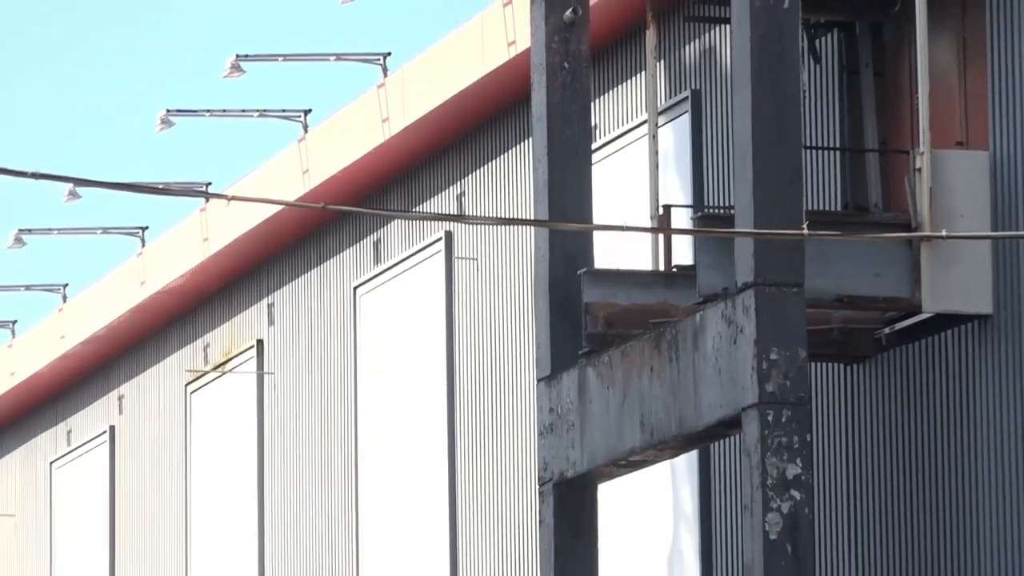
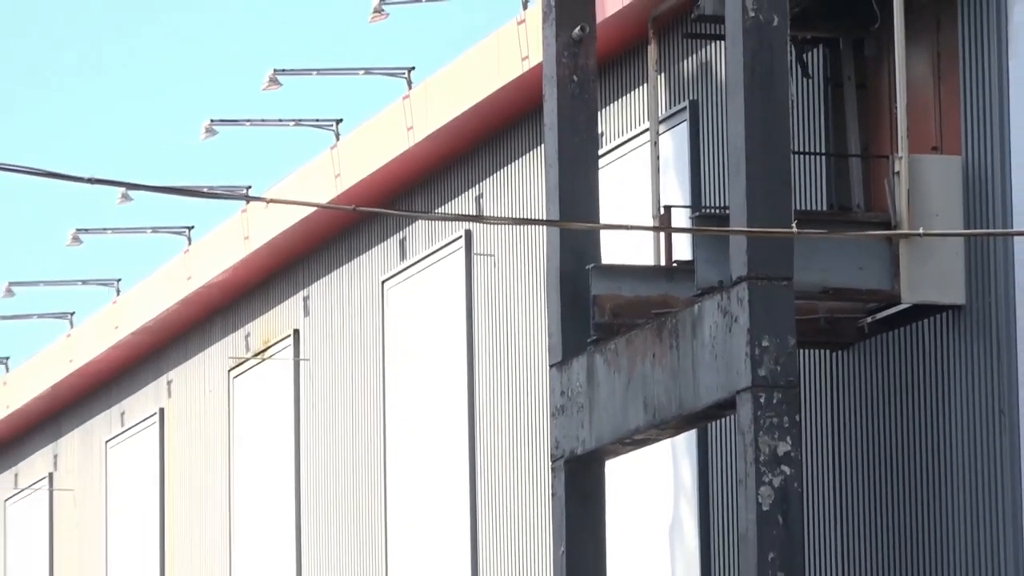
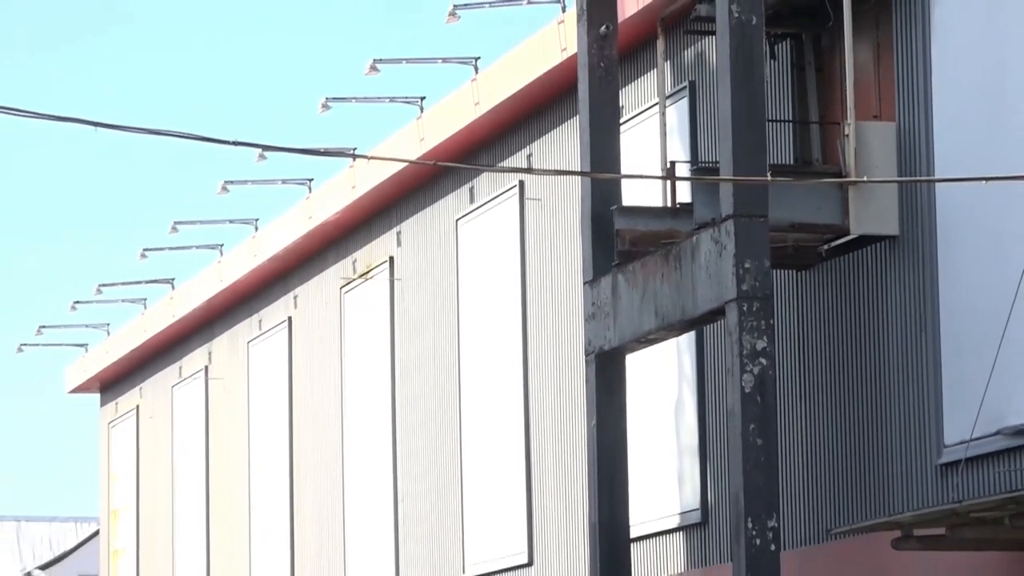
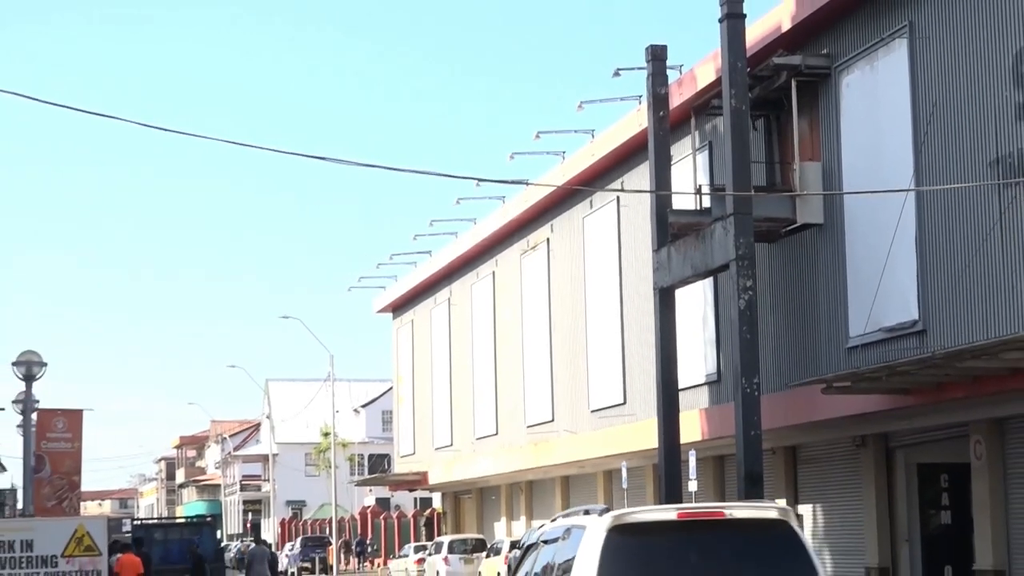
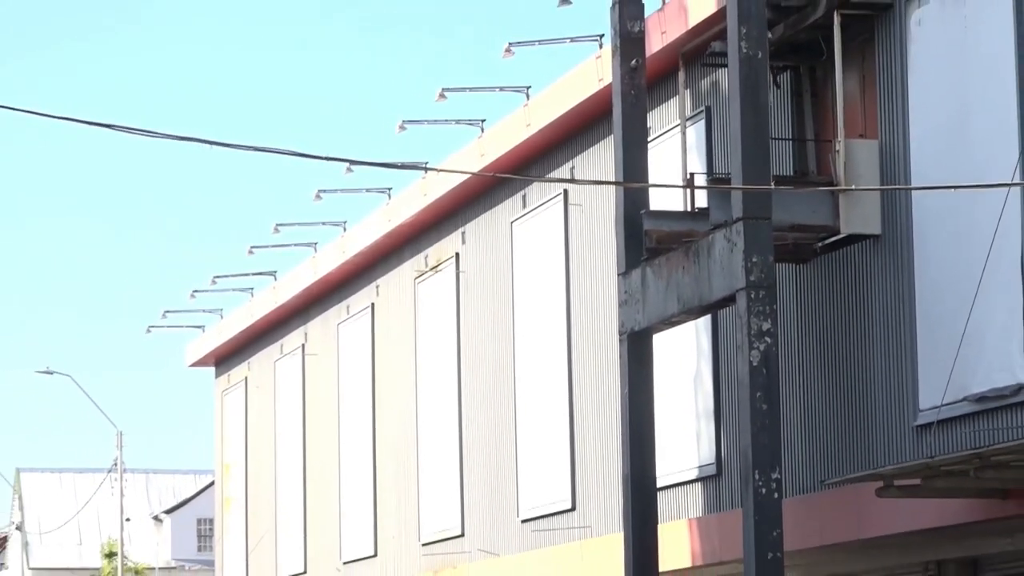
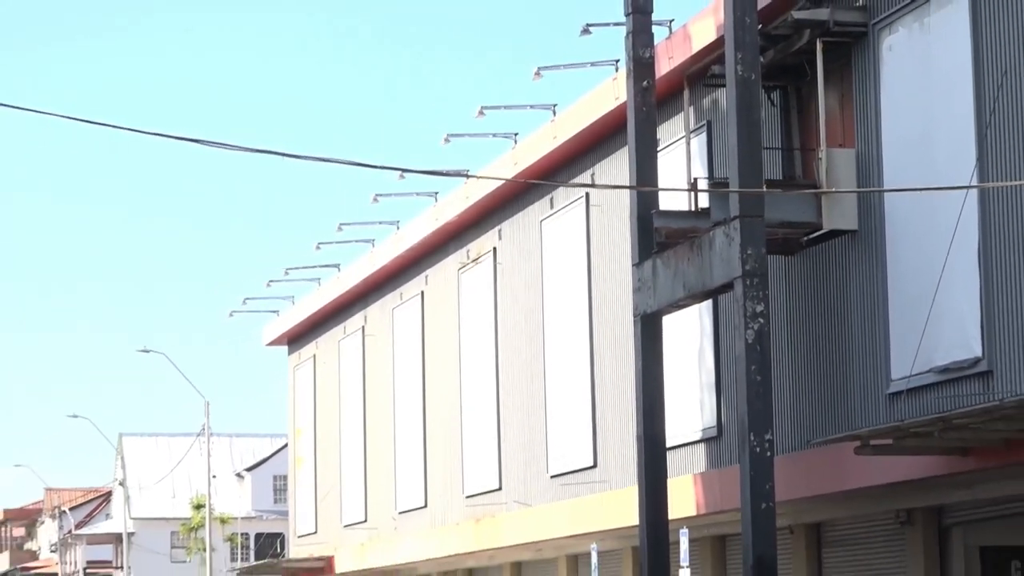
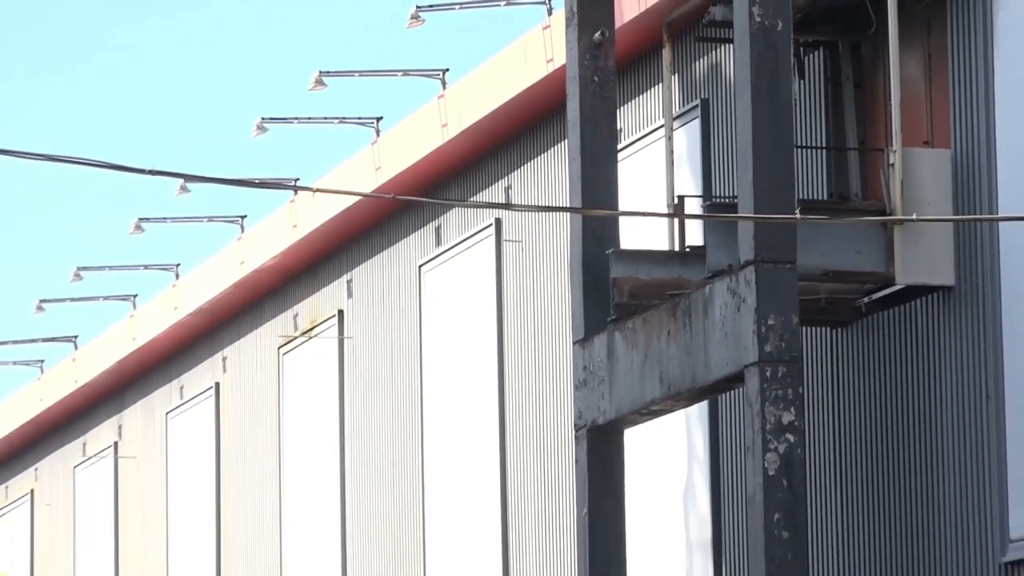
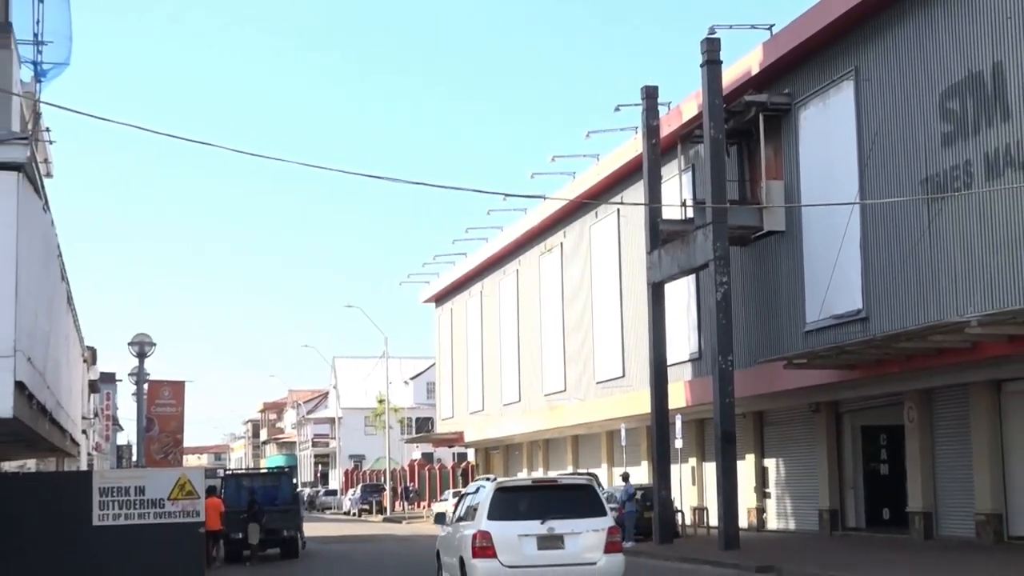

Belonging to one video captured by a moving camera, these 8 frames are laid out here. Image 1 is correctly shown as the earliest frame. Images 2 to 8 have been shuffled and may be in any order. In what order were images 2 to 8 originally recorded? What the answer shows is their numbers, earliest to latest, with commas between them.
2, 7, 3, 5, 6, 4, 8
